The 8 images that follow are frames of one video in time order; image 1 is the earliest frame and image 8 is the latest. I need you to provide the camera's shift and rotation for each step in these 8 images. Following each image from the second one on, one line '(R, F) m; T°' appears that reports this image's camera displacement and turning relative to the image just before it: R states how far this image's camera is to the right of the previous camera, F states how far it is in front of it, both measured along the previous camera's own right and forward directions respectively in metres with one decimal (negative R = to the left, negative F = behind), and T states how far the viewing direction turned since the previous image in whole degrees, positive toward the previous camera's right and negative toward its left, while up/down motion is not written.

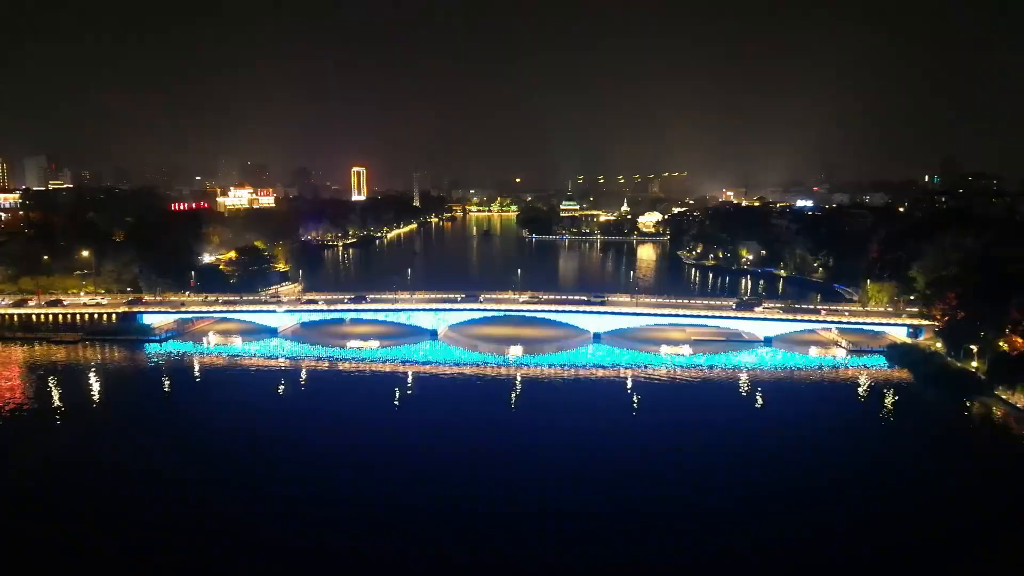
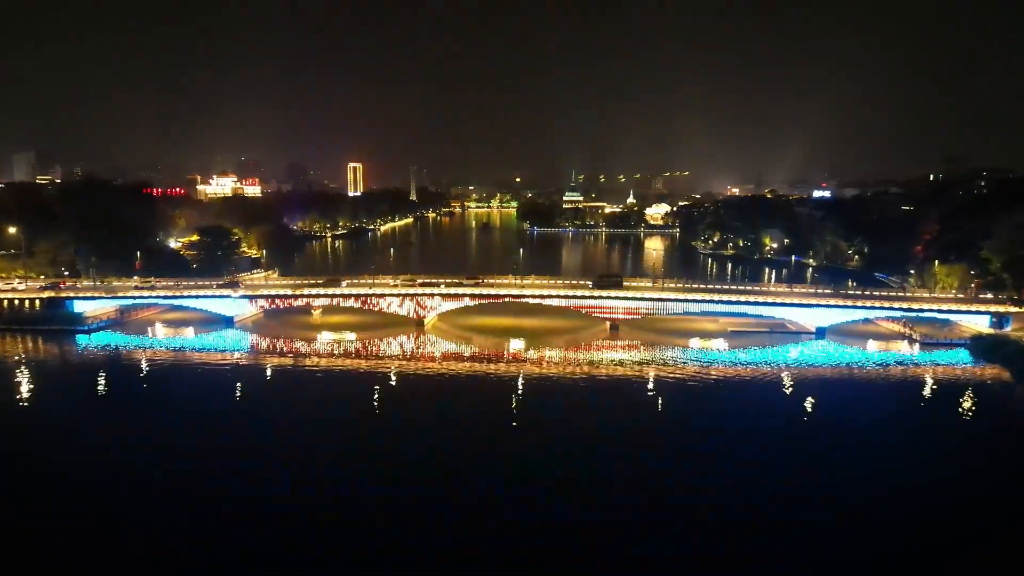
(0.0, +5.2) m; 0°
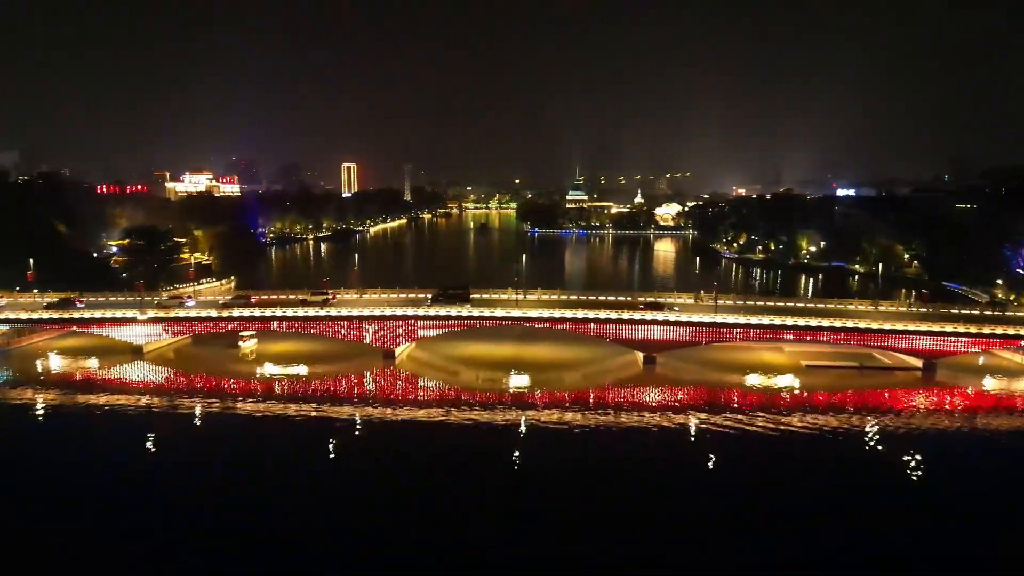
(0.0, +6.8) m; 0°
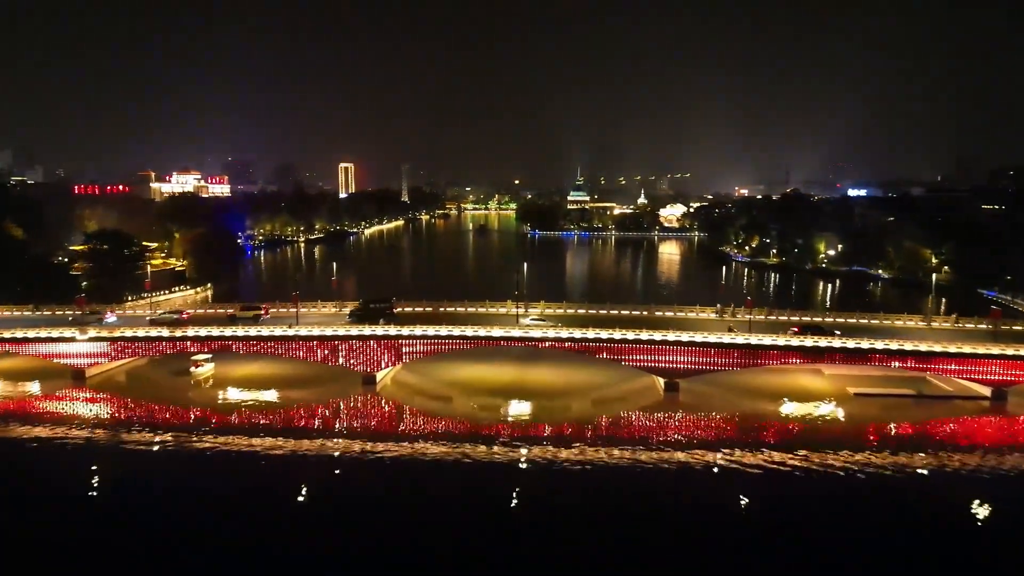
(0.0, +2.8) m; 0°
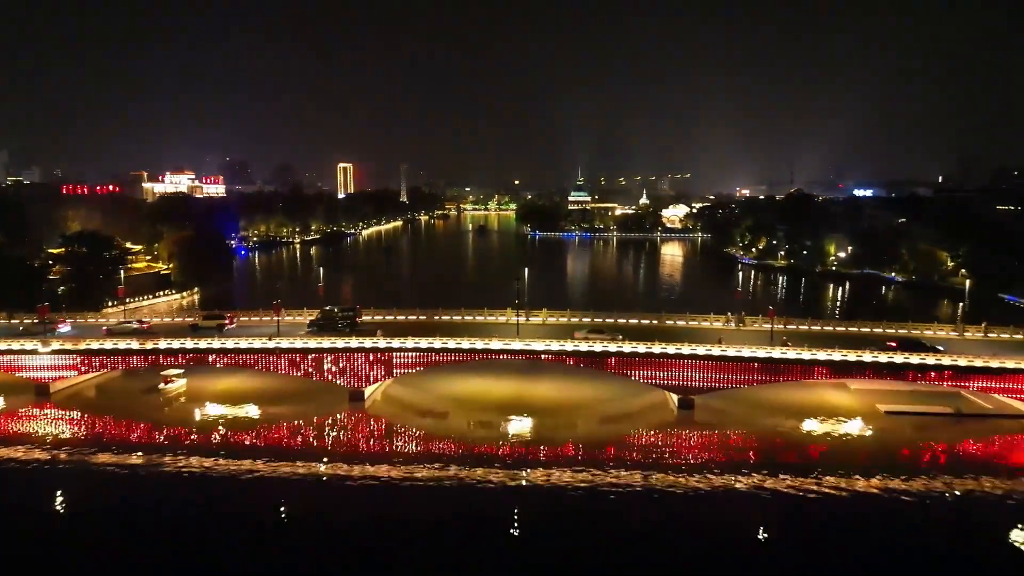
(0.0, +1.4) m; 0°
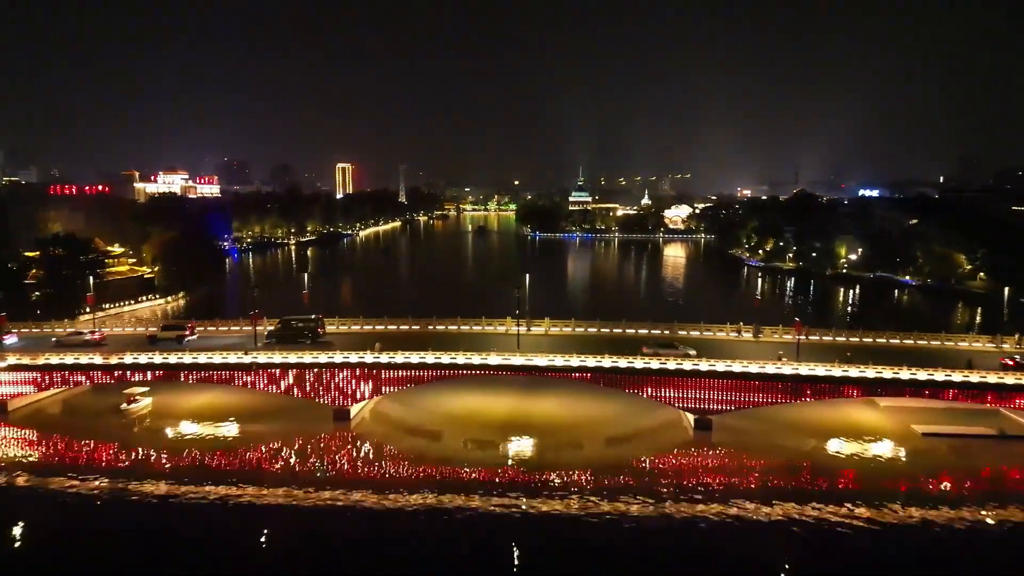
(0.0, +1.4) m; 0°
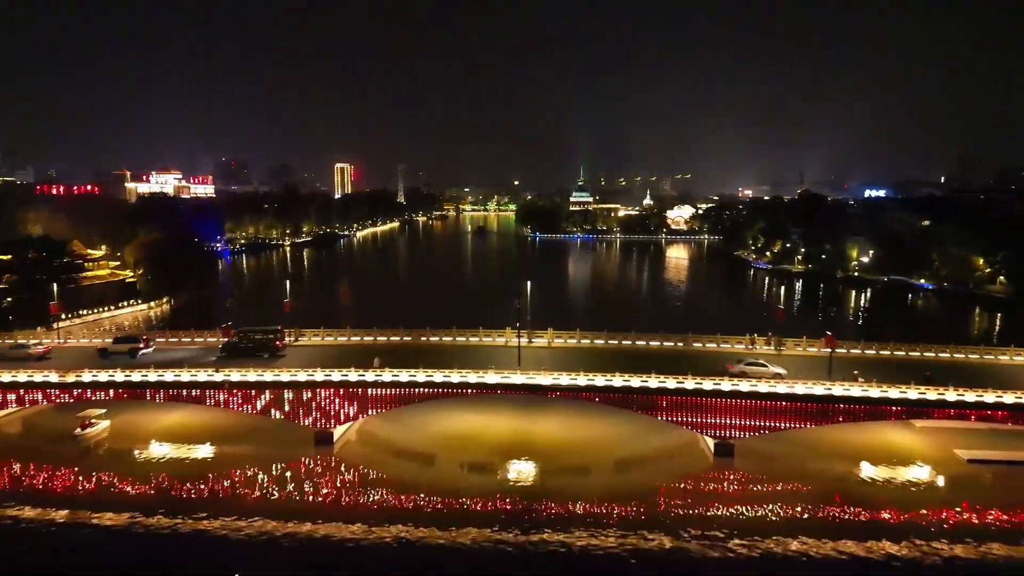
(0.0, +1.4) m; 0°
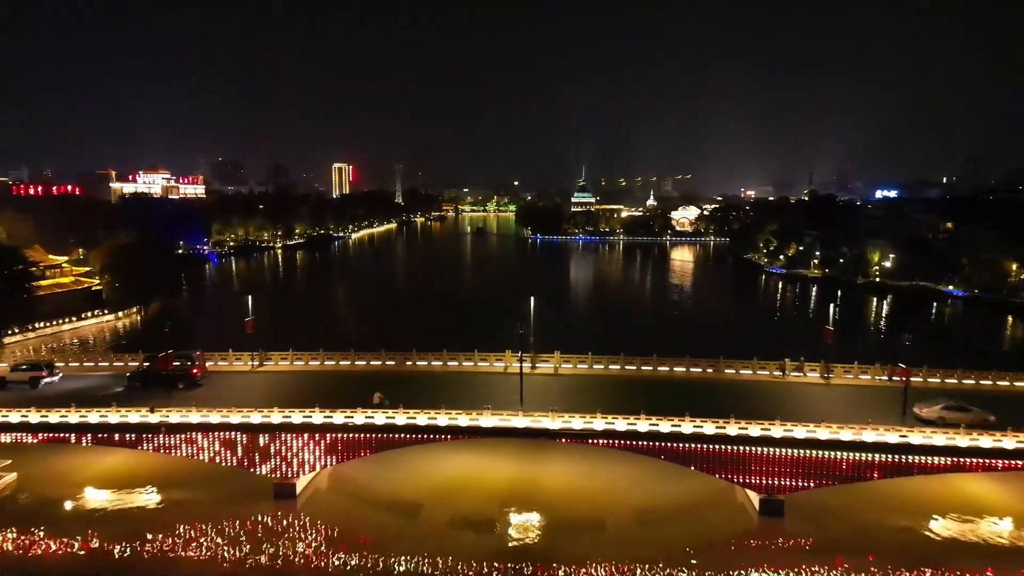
(0.0, +2.3) m; 0°
